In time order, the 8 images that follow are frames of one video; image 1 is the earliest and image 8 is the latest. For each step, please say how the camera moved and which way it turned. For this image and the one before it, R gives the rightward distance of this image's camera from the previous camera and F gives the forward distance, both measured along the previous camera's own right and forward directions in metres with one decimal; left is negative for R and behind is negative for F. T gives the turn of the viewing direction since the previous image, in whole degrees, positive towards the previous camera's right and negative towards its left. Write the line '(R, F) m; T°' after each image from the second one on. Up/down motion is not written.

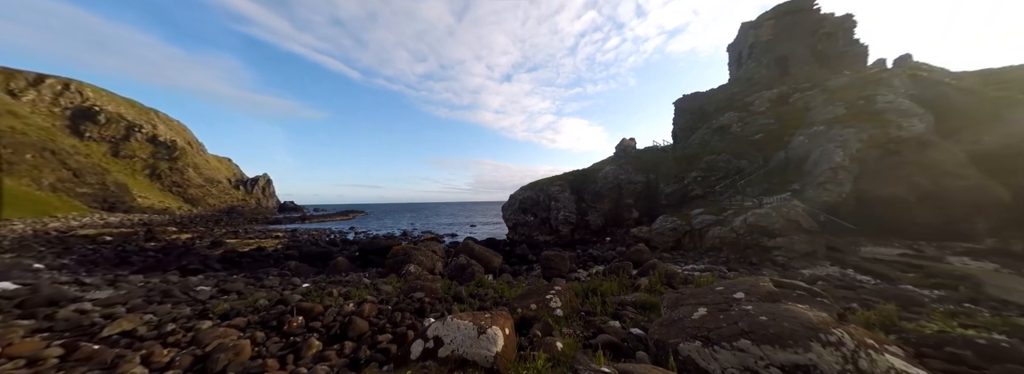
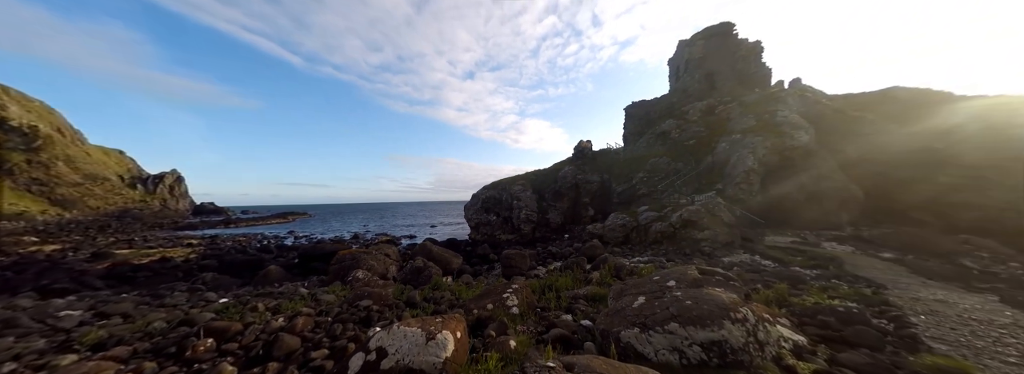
(+0.1, 0.0) m; +9°
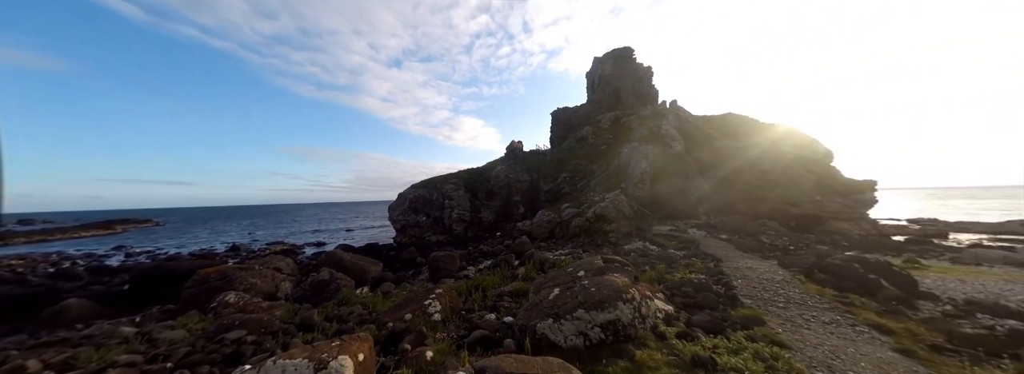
(+0.2, 0.0) m; +15°
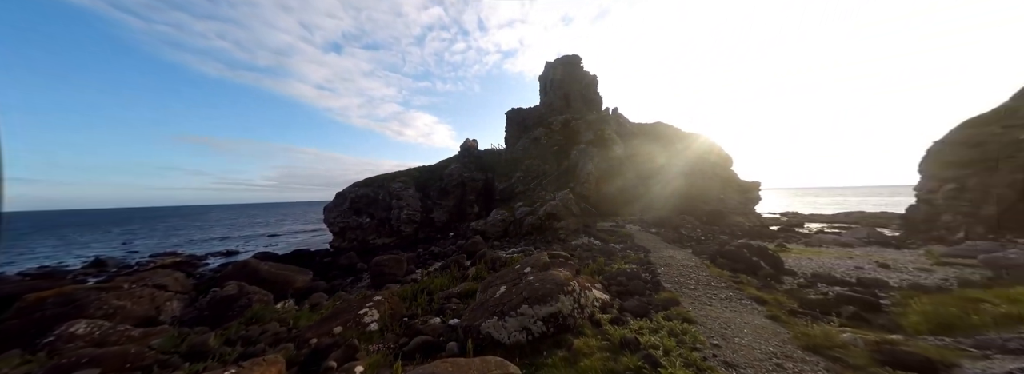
(+0.2, -0.1) m; +10°
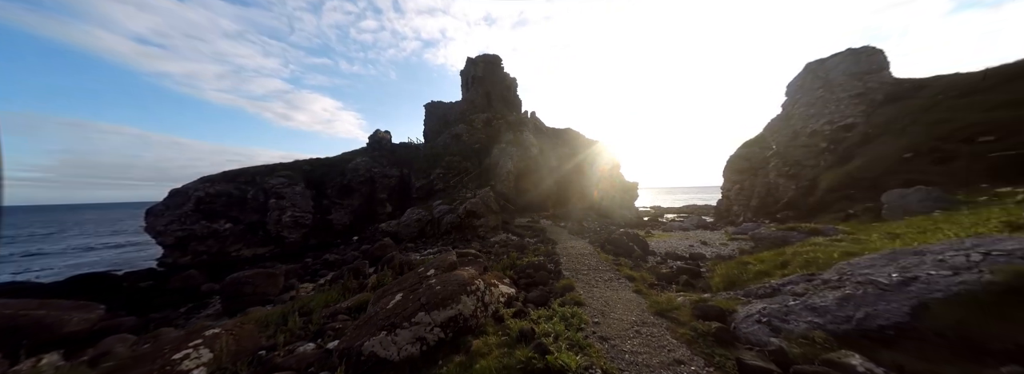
(+0.3, 0.0) m; +17°
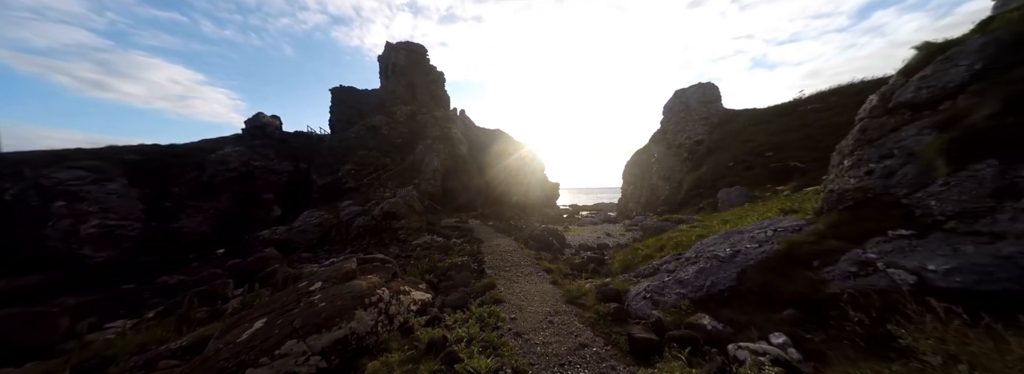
(+0.3, +0.3) m; +16°
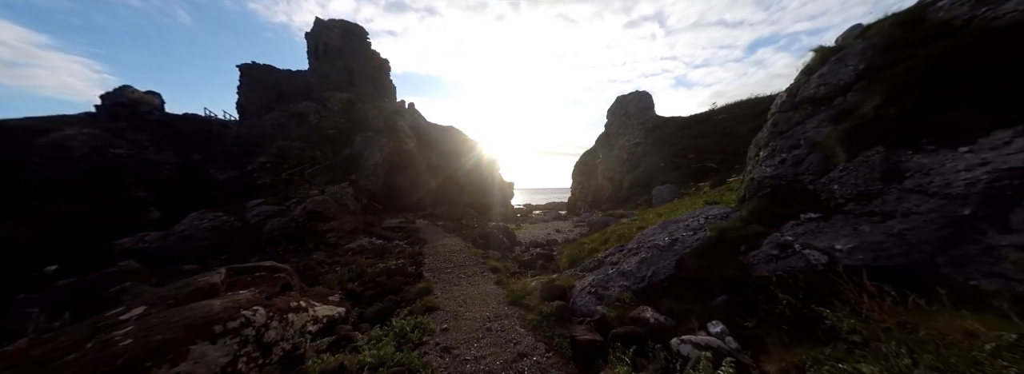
(+0.5, +1.1) m; +11°
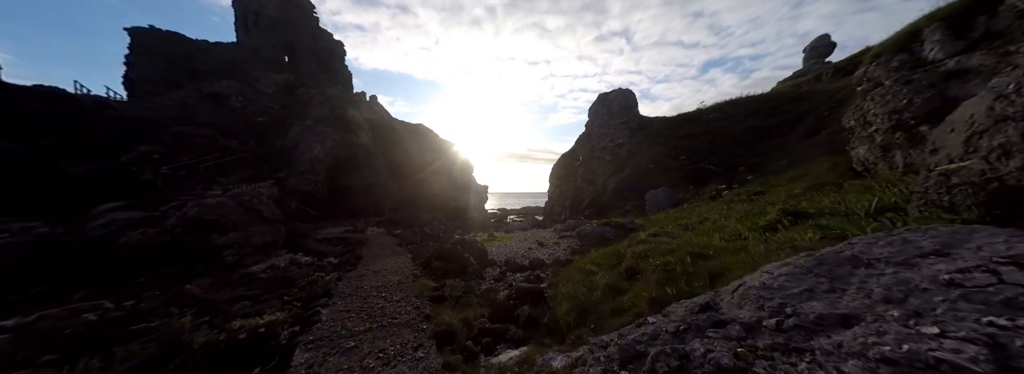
(+0.3, +6.8) m; +6°
